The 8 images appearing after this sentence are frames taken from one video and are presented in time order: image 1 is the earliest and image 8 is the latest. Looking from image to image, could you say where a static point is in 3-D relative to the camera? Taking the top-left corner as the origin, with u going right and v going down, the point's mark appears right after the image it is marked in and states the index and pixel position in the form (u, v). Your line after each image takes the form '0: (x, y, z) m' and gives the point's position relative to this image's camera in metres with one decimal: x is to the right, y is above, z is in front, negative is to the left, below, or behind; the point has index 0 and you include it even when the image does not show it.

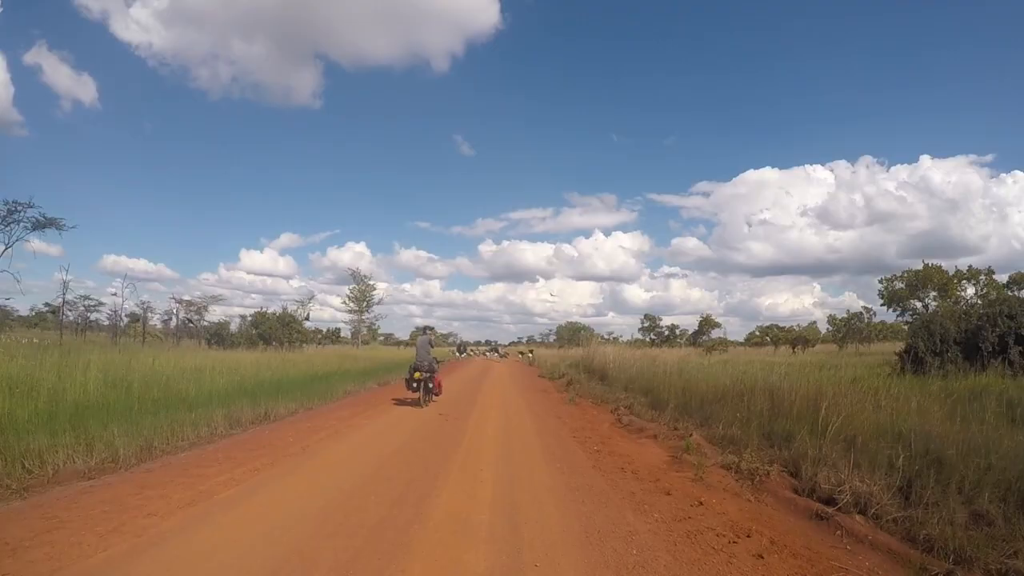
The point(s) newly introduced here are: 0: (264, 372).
0: (-7.4, -2.5, +18.1) m
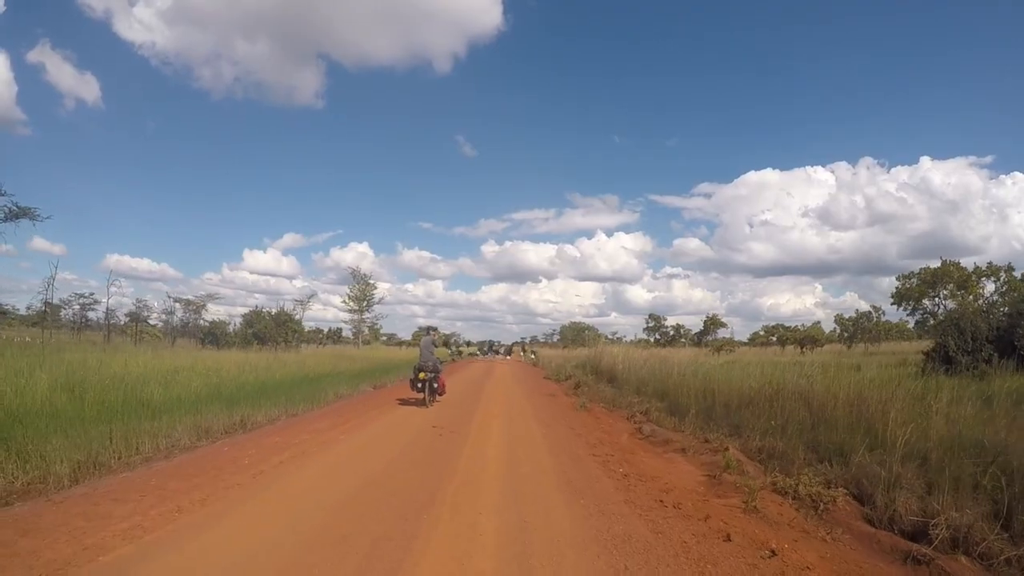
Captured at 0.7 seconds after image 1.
0: (-7.3, -2.3, +16.8) m
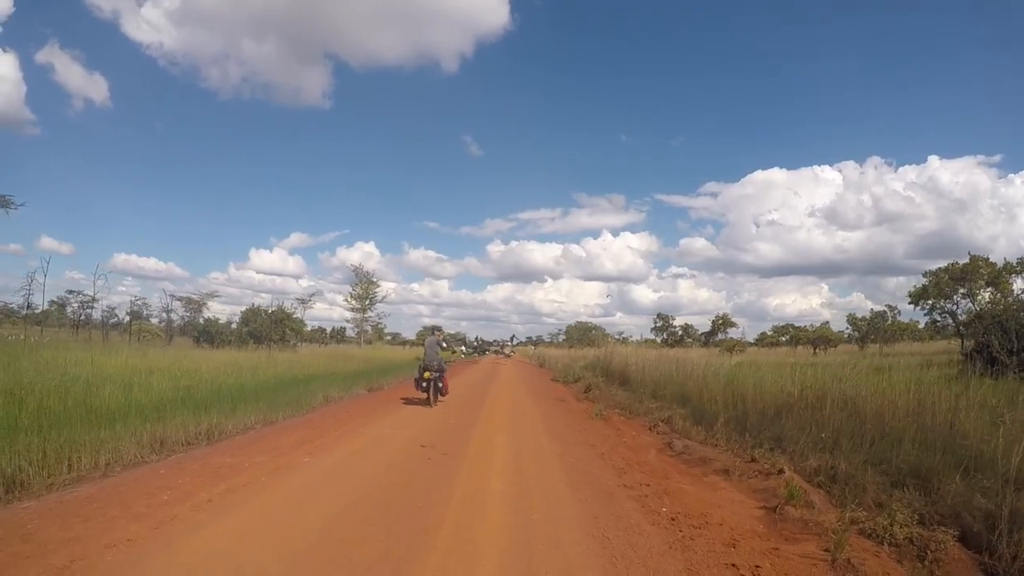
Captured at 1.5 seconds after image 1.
0: (-7.1, -2.2, +15.4) m
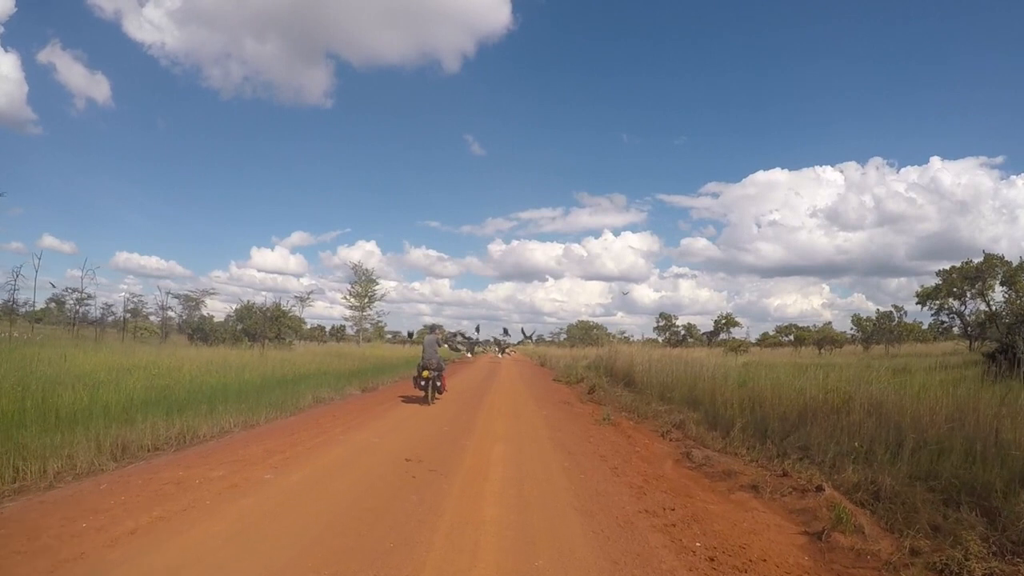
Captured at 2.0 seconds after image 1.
0: (-7.1, -2.0, +14.6) m
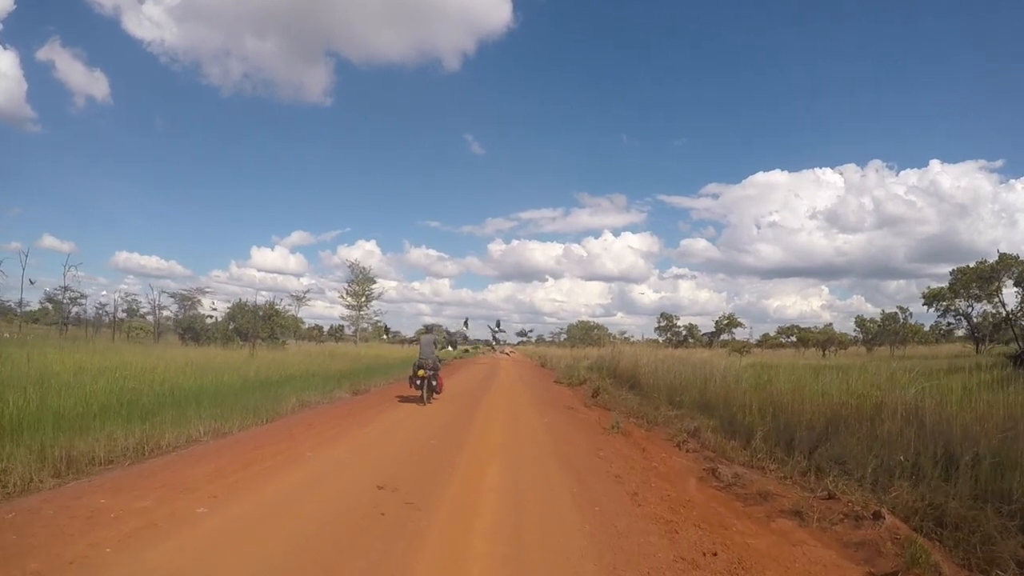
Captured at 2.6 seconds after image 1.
0: (-7.1, -1.9, +13.6) m
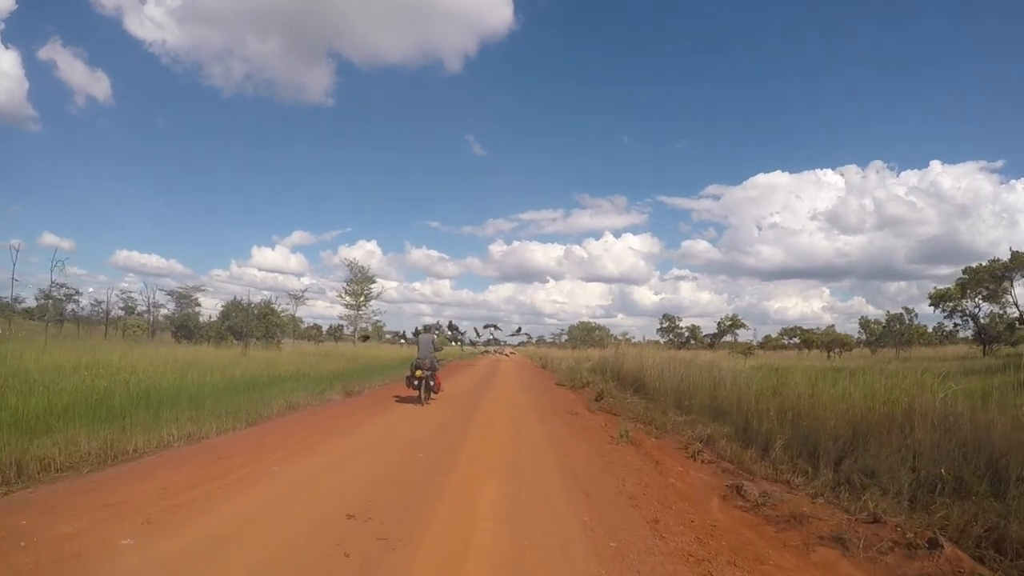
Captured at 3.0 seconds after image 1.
0: (-7.1, -1.8, +12.9) m
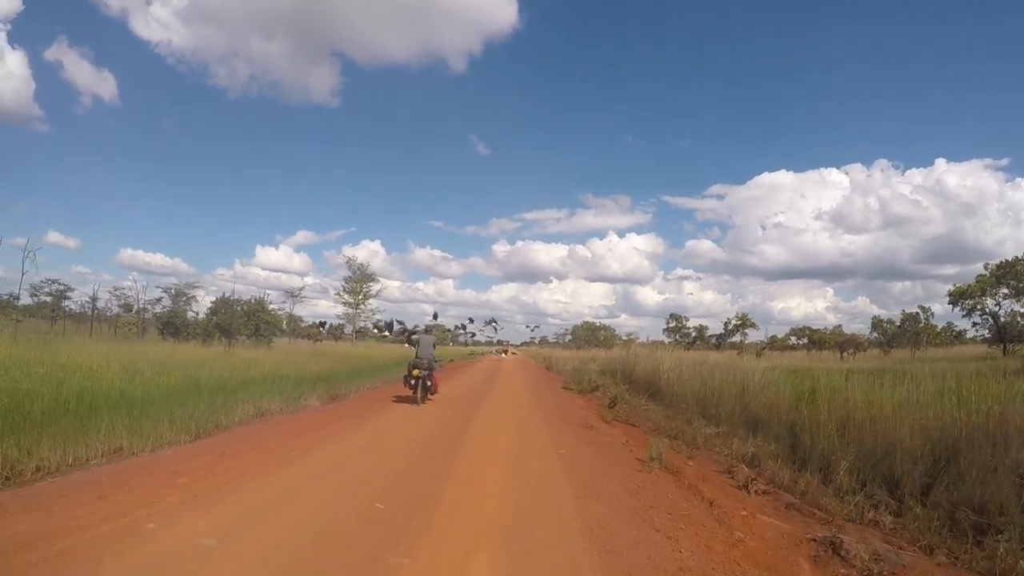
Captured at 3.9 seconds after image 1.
0: (-7.1, -1.6, +11.2) m
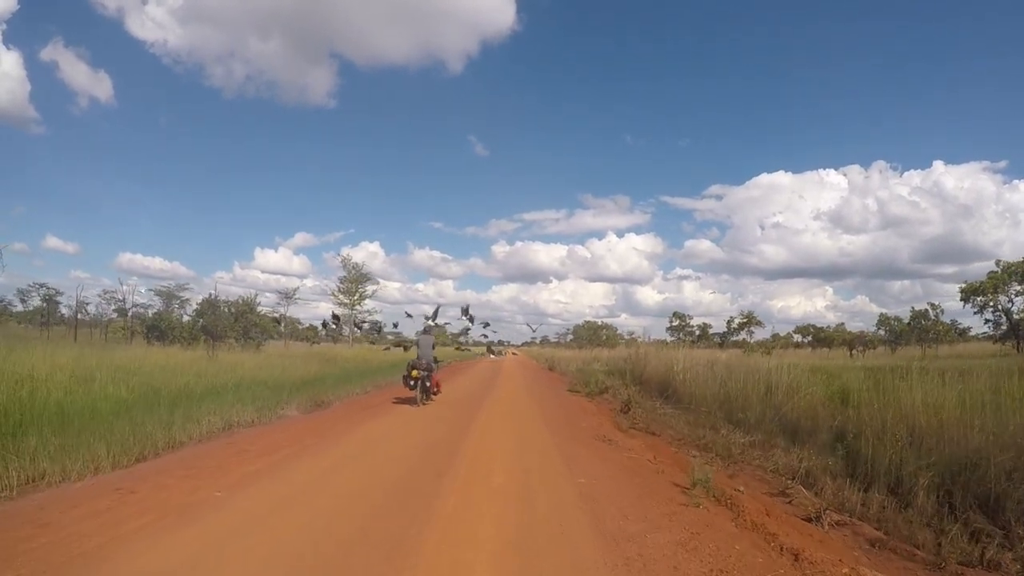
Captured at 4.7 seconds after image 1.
0: (-7.1, -1.5, +9.8) m
